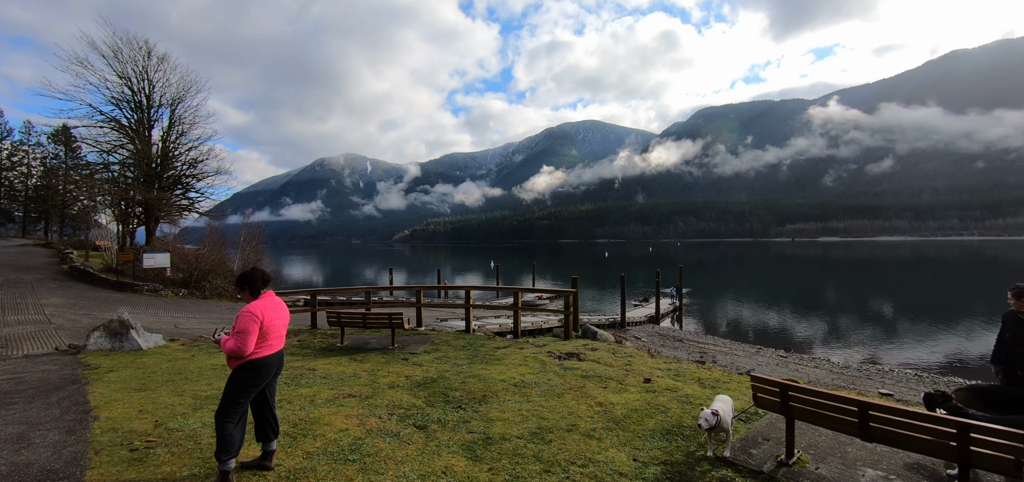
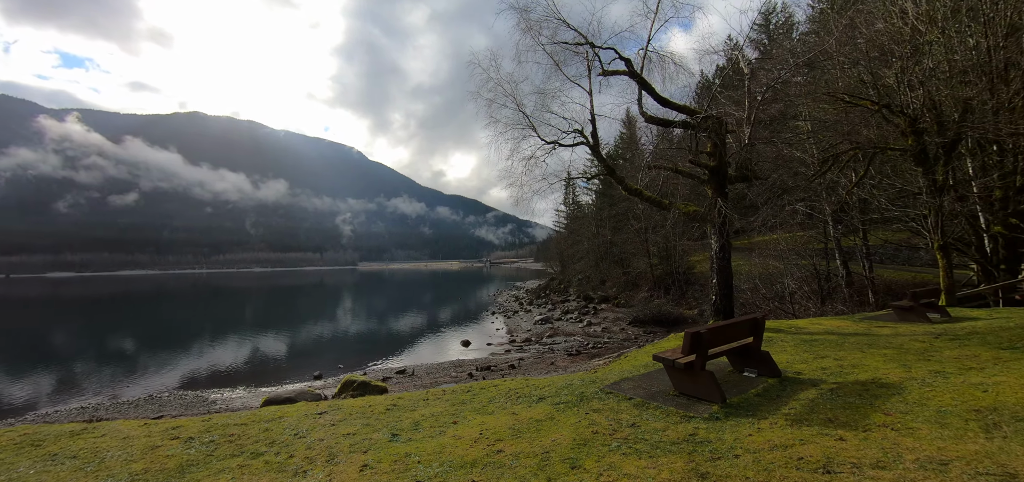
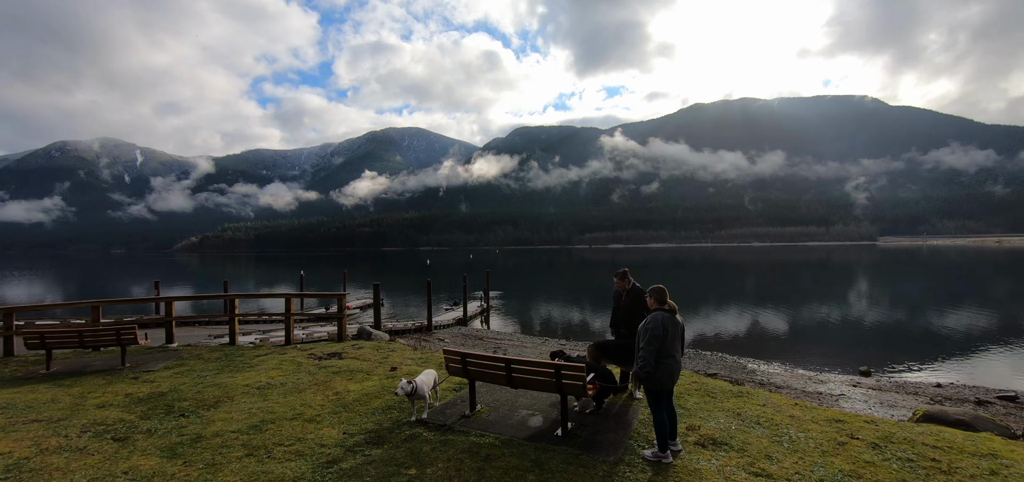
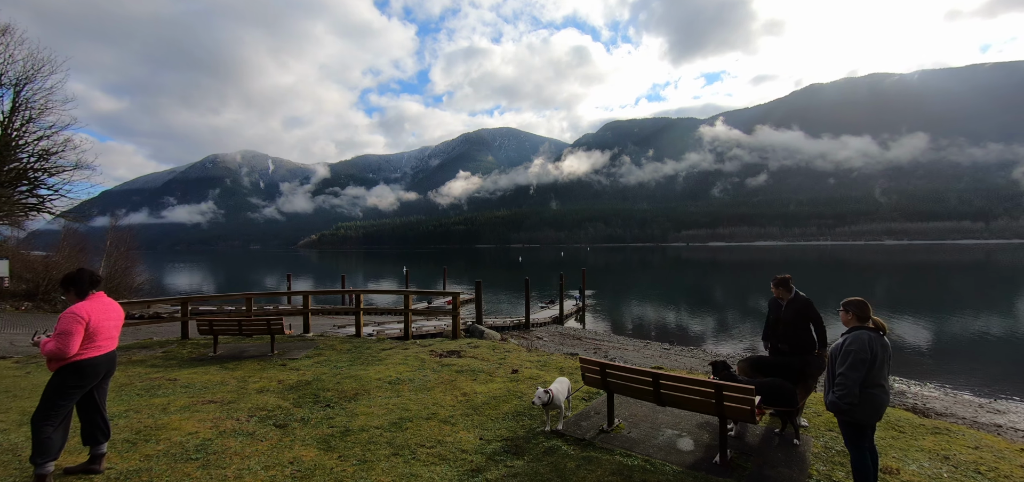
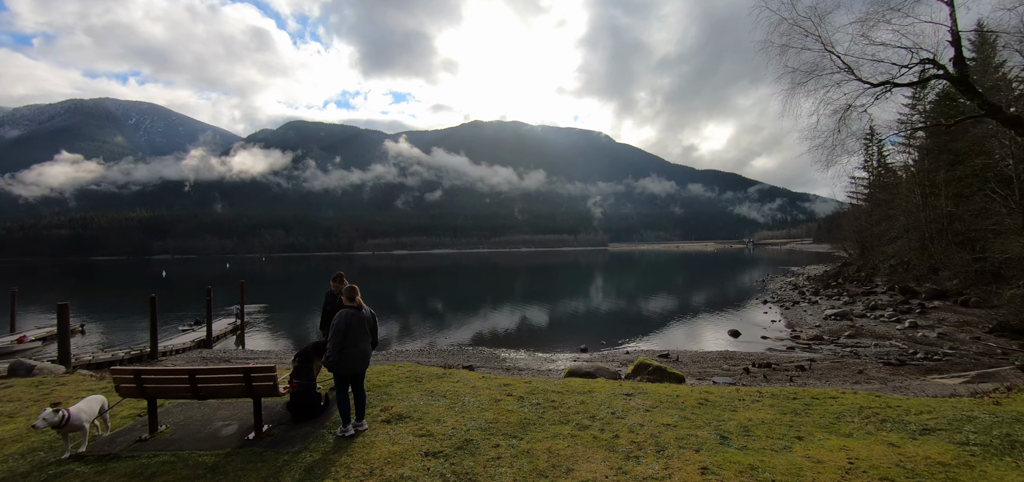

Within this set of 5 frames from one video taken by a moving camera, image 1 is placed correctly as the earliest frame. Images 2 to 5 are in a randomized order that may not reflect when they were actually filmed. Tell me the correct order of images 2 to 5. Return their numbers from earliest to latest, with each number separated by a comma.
4, 3, 5, 2
